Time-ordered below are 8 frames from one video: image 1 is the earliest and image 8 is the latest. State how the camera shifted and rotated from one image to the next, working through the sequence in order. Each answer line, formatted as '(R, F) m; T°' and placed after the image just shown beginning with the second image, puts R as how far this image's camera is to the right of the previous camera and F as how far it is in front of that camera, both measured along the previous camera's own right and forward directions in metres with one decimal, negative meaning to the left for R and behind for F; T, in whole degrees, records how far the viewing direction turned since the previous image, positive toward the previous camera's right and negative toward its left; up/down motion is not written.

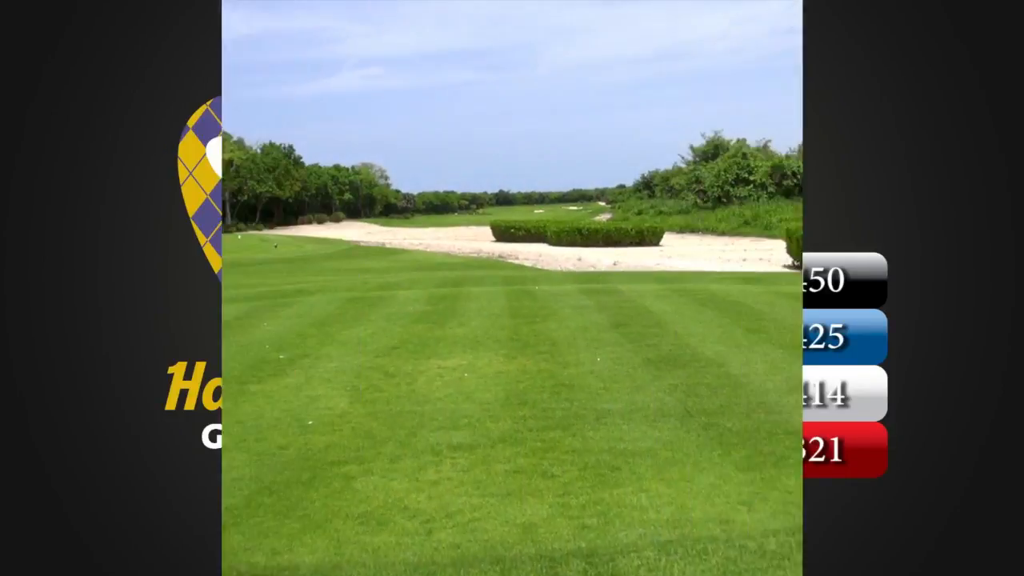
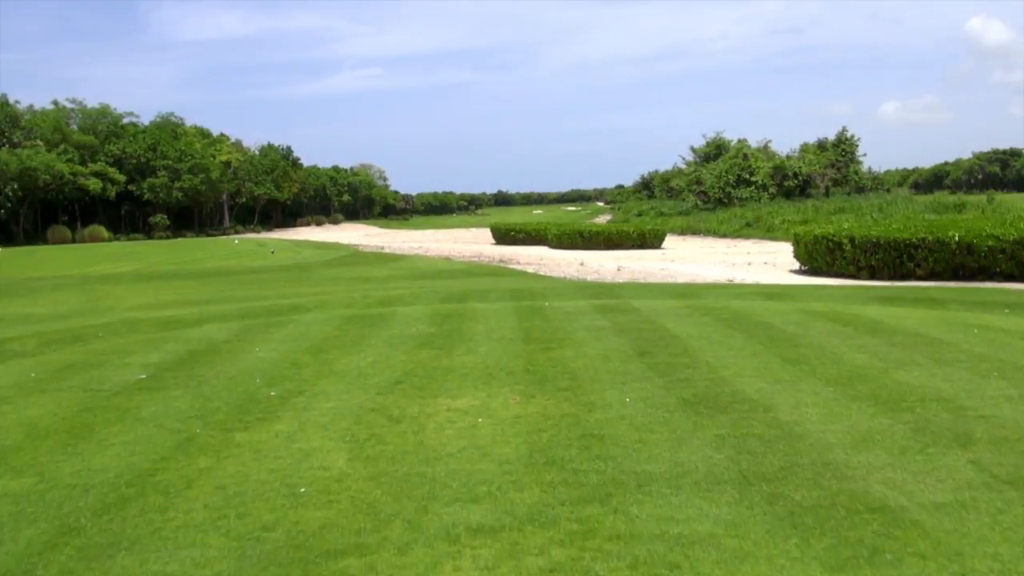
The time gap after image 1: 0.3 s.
(-0.1, +0.4) m; 0°
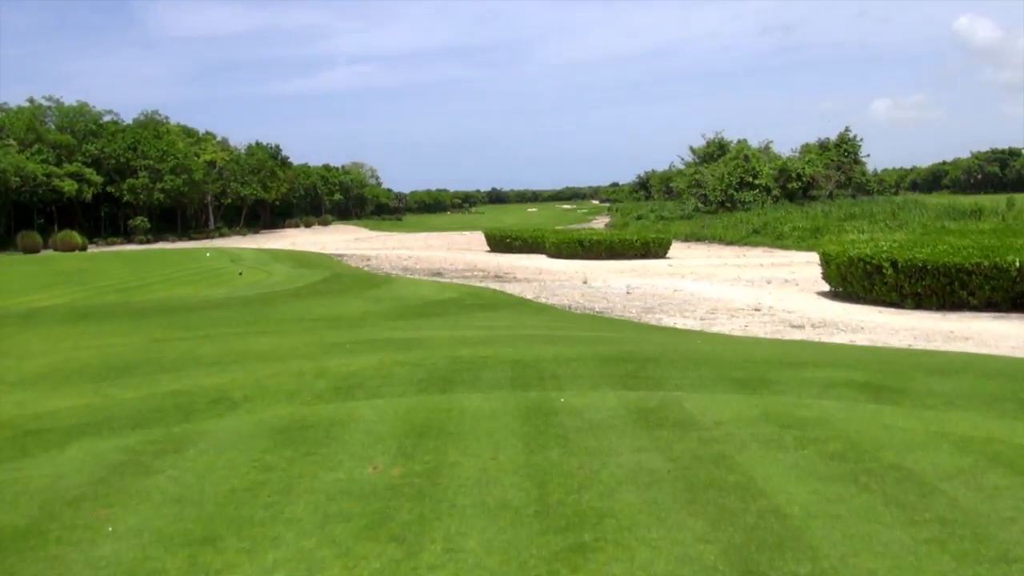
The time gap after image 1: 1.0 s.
(0.0, +1.9) m; 0°
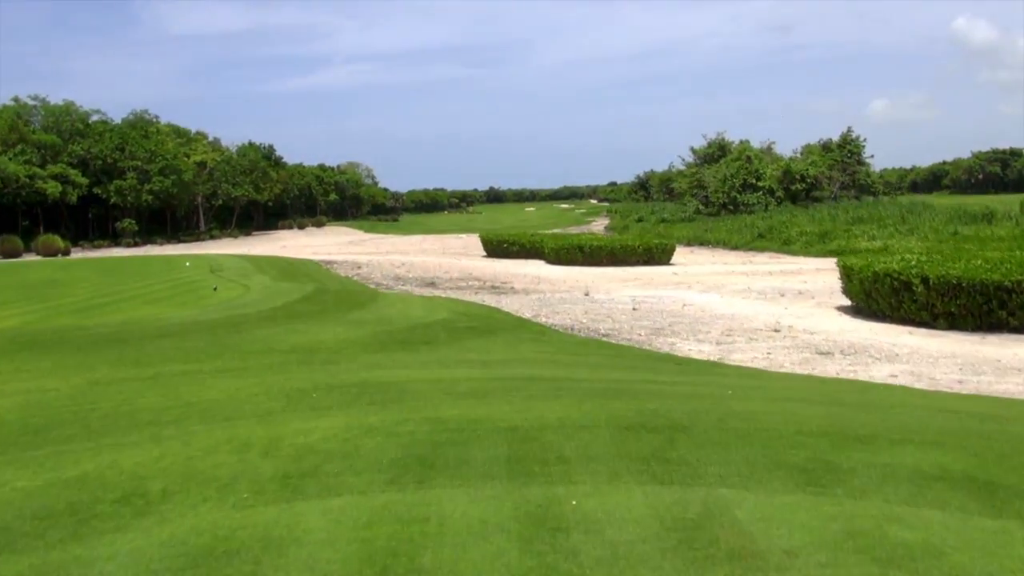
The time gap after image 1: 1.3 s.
(0.0, +1.2) m; 0°
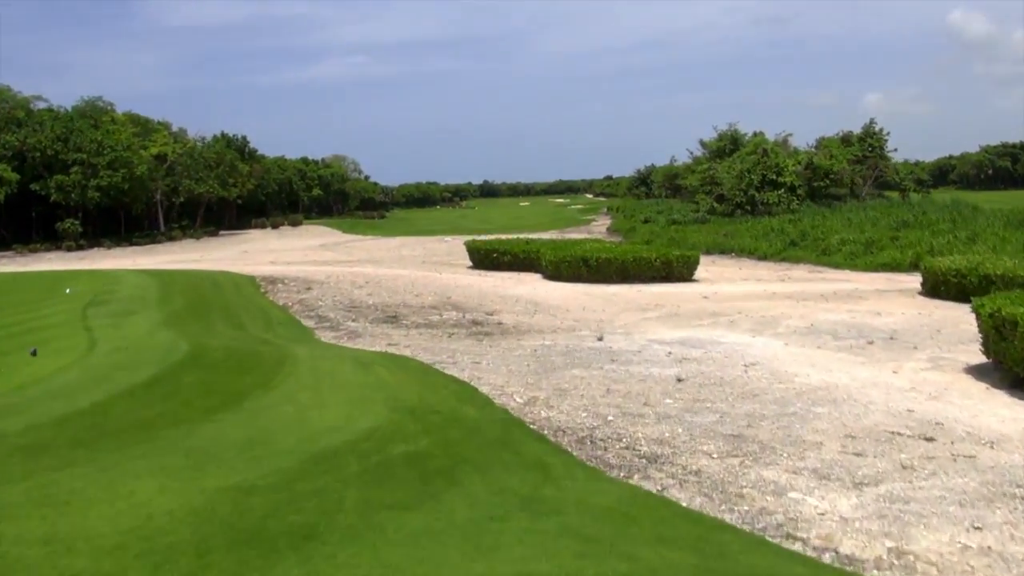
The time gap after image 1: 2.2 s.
(+0.1, +5.1) m; 0°
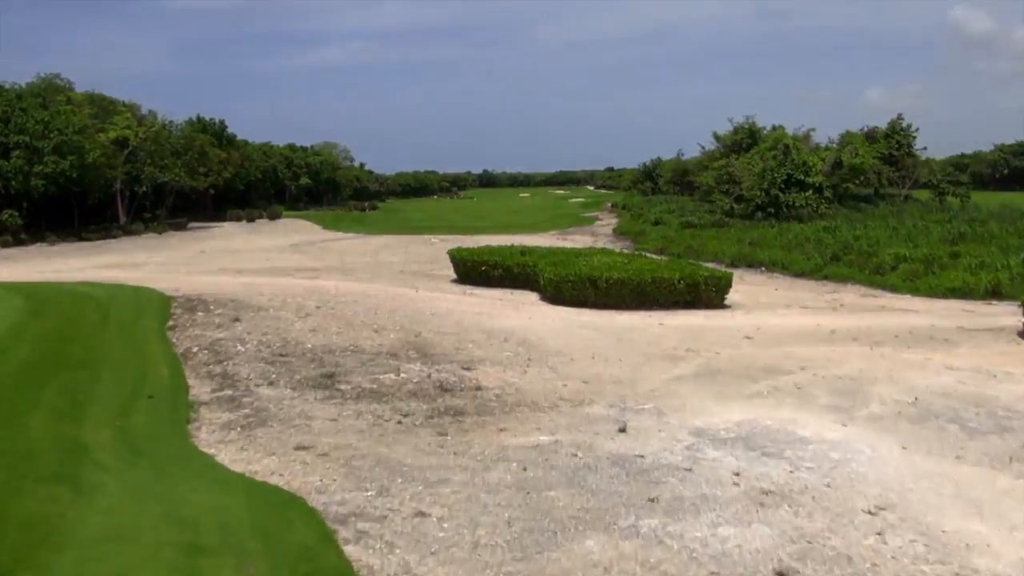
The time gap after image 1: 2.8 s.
(+0.1, +4.6) m; 0°
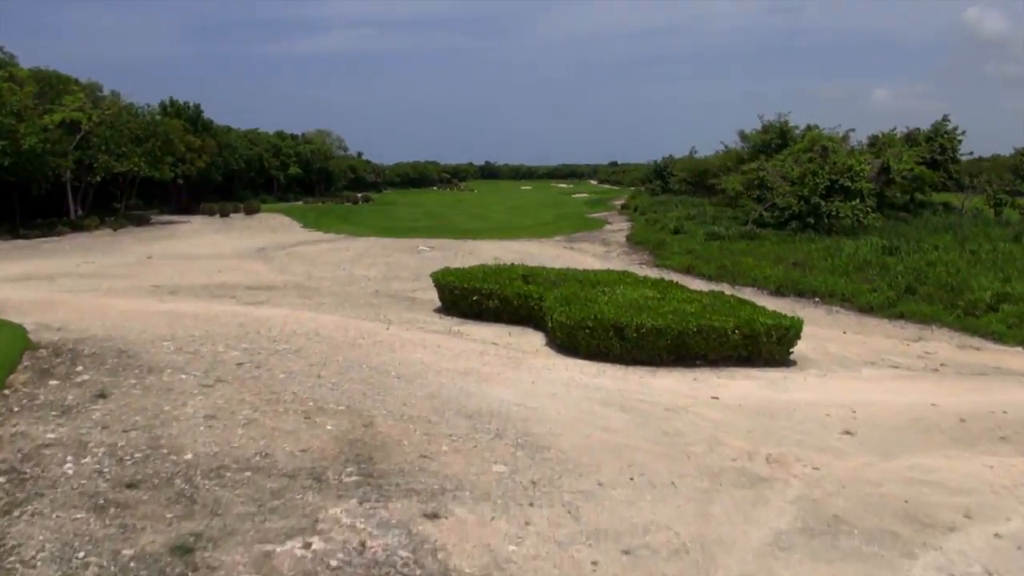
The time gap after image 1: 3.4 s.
(0.0, +5.0) m; 0°
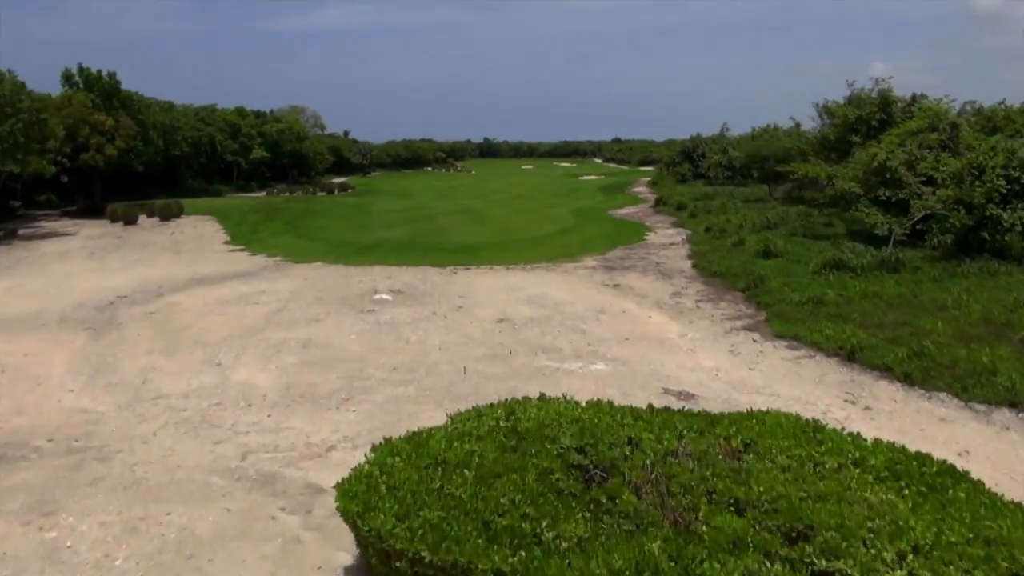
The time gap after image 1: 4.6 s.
(-0.3, +12.4) m; 0°
